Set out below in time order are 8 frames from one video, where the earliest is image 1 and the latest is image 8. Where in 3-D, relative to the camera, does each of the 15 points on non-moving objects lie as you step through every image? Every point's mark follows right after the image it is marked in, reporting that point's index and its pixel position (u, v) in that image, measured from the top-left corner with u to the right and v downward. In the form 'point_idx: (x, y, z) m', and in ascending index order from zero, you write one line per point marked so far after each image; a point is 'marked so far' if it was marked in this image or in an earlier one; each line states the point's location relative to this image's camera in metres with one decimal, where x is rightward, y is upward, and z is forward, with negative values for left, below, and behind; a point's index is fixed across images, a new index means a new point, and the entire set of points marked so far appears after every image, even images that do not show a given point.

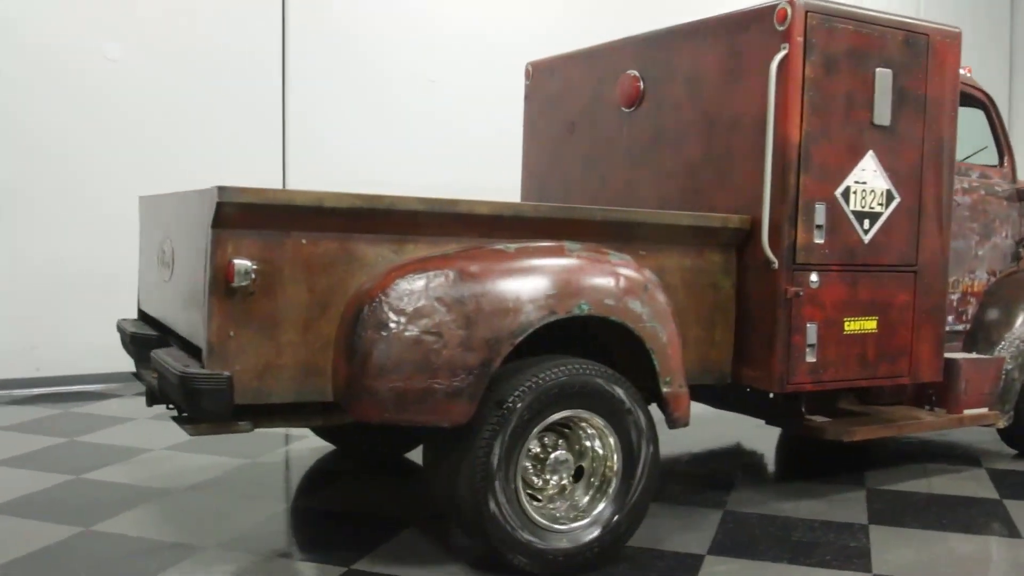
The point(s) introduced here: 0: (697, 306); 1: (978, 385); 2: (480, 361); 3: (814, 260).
0: (+0.6, -0.1, +3.2) m
1: (+1.8, -0.4, +3.8) m
2: (-0.1, -0.2, +2.6) m
3: (+1.0, +0.1, +3.2) m
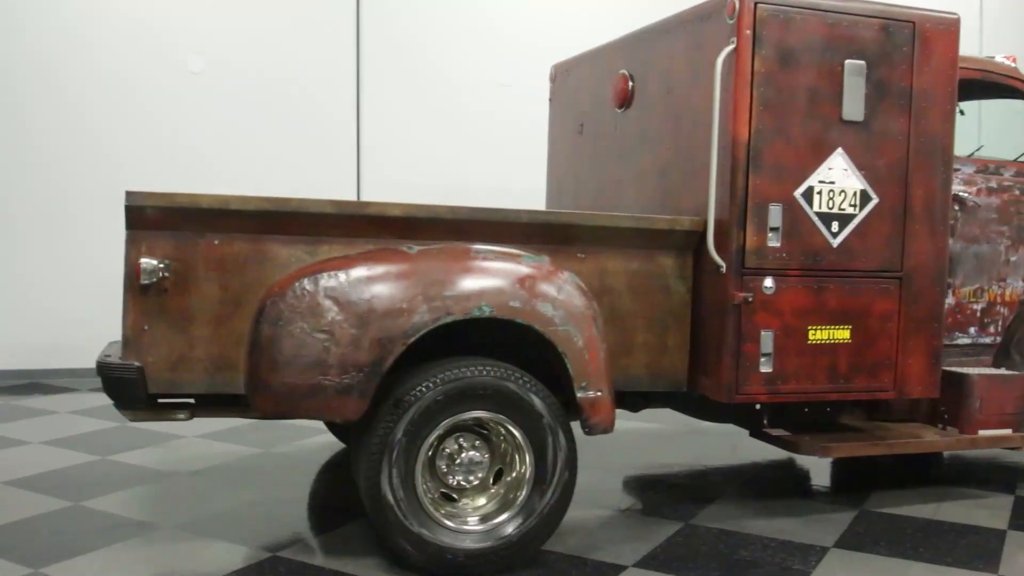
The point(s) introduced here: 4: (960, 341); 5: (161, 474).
0: (+0.4, -0.1, +3.1) m
1: (+1.7, -0.4, +3.5) m
2: (-0.4, -0.2, +2.6) m
3: (+0.8, +0.1, +3.0) m
4: (+1.6, -0.2, +3.6) m
5: (-1.4, -0.7, +3.8) m
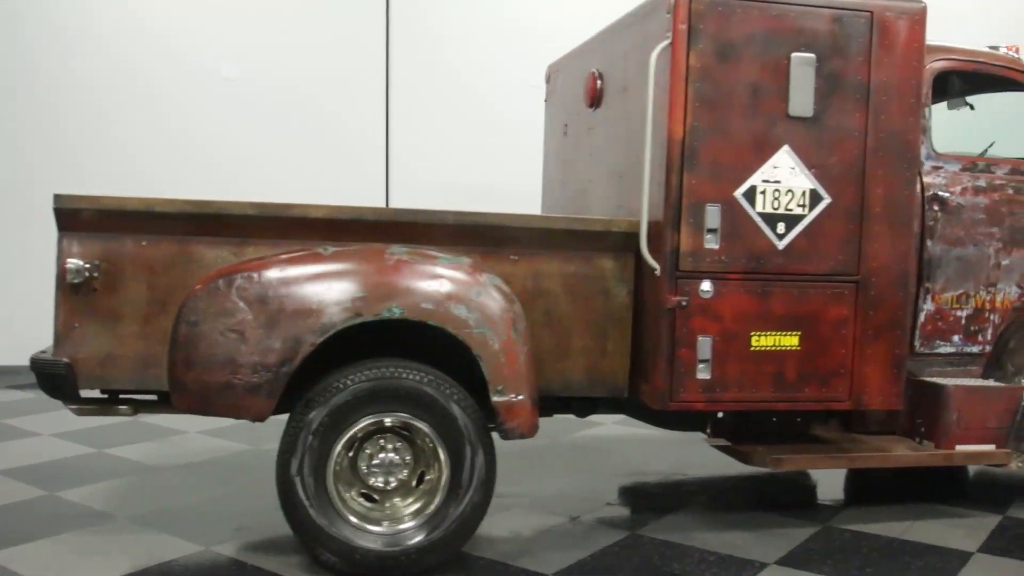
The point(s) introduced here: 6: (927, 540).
0: (+0.2, -0.1, +3.0) m
1: (+1.5, -0.4, +3.2) m
2: (-0.6, -0.2, +2.7) m
3: (+0.6, +0.1, +2.9) m
4: (+1.5, -0.2, +3.4) m
5: (-1.5, -0.7, +4.0) m
6: (+1.3, -0.8, +3.2) m
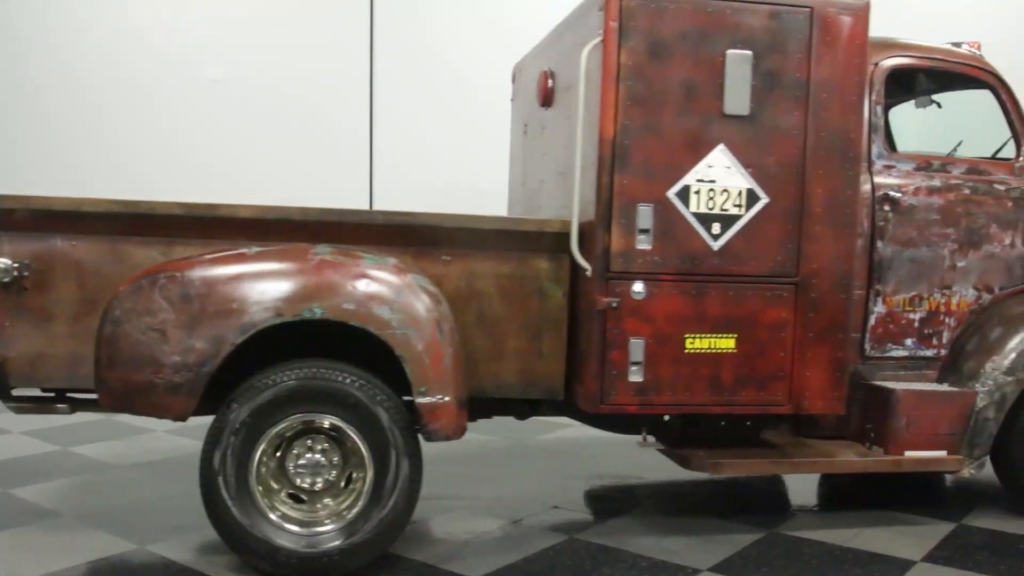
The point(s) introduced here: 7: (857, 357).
0: (0.0, -0.1, +3.0) m
1: (+1.3, -0.4, +3.2) m
2: (-0.8, -0.2, +2.7) m
3: (+0.4, +0.1, +2.8) m
4: (+1.3, -0.2, +3.3) m
5: (-1.6, -0.7, +4.0) m
6: (+1.1, -0.8, +3.1) m
7: (+1.1, -0.2, +3.3) m
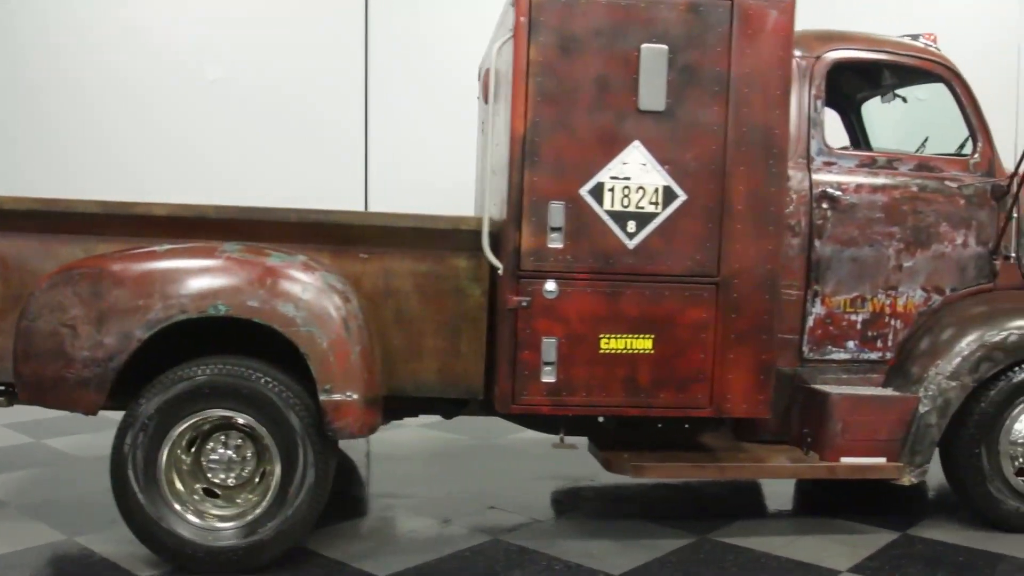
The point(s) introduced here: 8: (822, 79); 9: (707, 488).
0: (-0.2, -0.1, +3.0) m
1: (+1.1, -0.4, +3.1) m
2: (-1.1, -0.2, +2.7) m
3: (+0.1, +0.1, +2.8) m
4: (+1.0, -0.2, +3.2) m
5: (-1.8, -0.7, +4.1) m
6: (+0.9, -0.8, +3.0) m
7: (+0.9, -0.2, +3.2) m
8: (+1.0, +0.7, +3.2) m
9: (+0.8, -0.8, +3.8) m
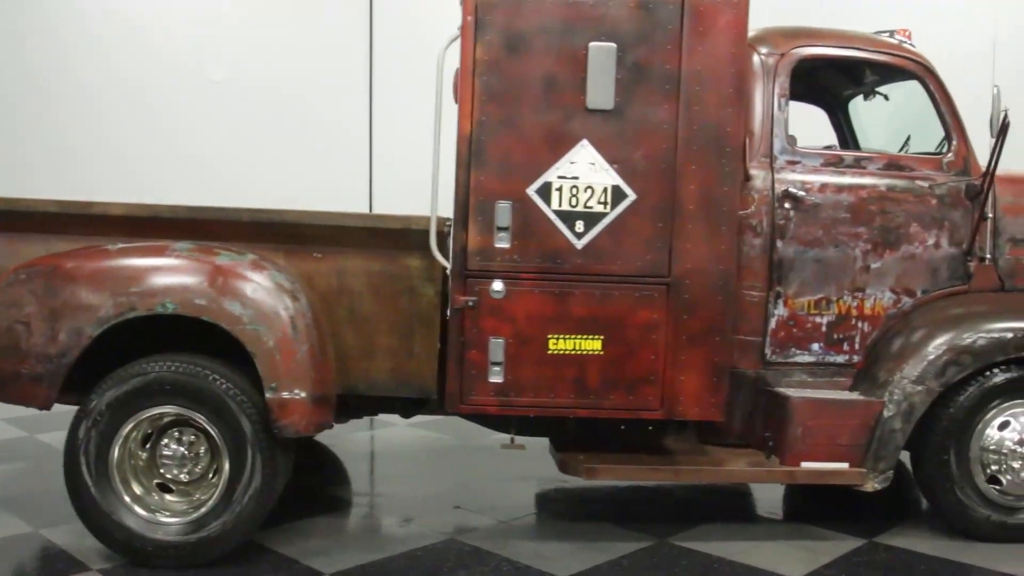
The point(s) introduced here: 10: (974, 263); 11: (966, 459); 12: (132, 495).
0: (-0.4, -0.1, +3.0) m
1: (+1.0, -0.4, +3.0) m
2: (-1.3, -0.2, +2.8) m
3: (0.0, +0.1, +2.8) m
4: (+0.9, -0.2, +3.1) m
5: (-1.9, -0.7, +4.2) m
6: (+0.7, -0.8, +2.9) m
7: (+0.8, -0.2, +3.1) m
8: (+0.9, +0.7, +3.1) m
9: (+0.7, -0.8, +3.8) m
10: (+1.5, +0.1, +3.2) m
11: (+1.4, -0.5, +3.1) m
12: (-1.1, -0.6, +2.8) m
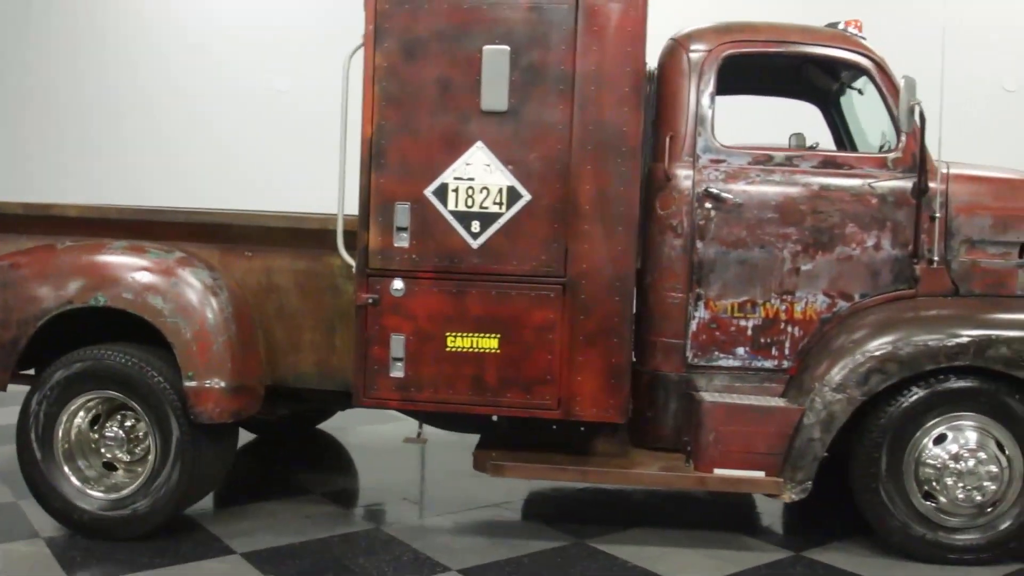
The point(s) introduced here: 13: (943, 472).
0: (-0.6, -0.1, +3.1) m
1: (+0.7, -0.4, +2.9) m
2: (-1.5, -0.2, +3.1) m
3: (-0.3, +0.1, +2.9) m
4: (+0.7, -0.2, +3.0) m
5: (-1.9, -0.7, +4.6) m
6: (+0.4, -0.8, +2.9) m
7: (+0.5, -0.2, +3.1) m
8: (+0.6, +0.7, +3.1) m
9: (+0.5, -0.8, +3.7) m
10: (+1.2, +0.1, +3.0) m
11: (+1.1, -0.5, +2.9) m
12: (-1.4, -0.6, +3.1) m
13: (+1.3, -0.5, +2.9) m
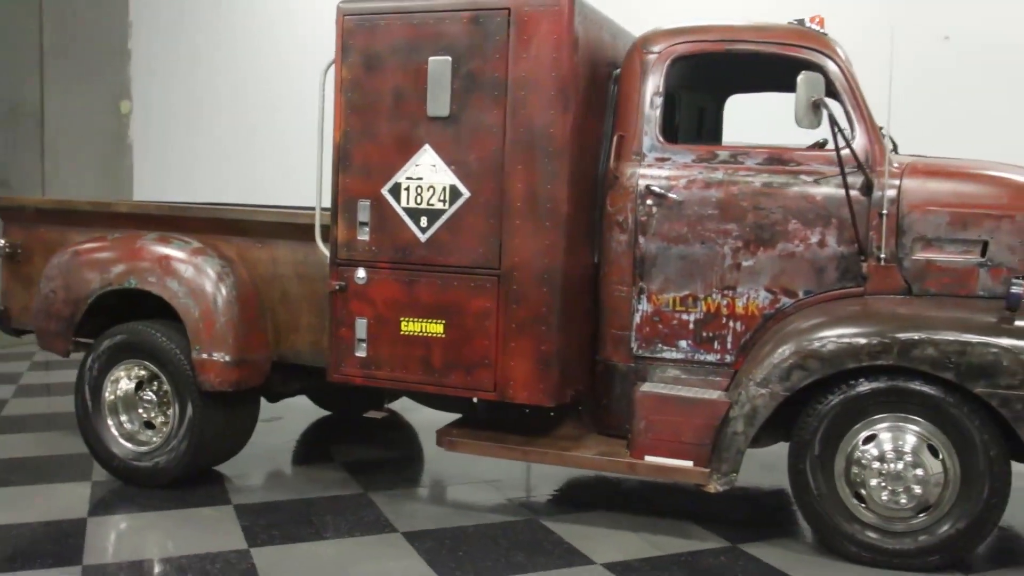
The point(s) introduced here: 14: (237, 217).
0: (-0.7, 0.0, +3.5) m
1: (+0.5, -0.4, +3.0) m
2: (-1.6, -0.1, +3.7) m
3: (-0.5, +0.1, +3.2) m
4: (+0.5, -0.2, +3.1) m
5: (-1.7, -0.6, +5.2) m
6: (+0.2, -0.8, +3.0) m
7: (+0.4, -0.2, +3.2) m
8: (+0.5, +0.7, +3.2) m
9: (+0.5, -0.8, +3.8) m
10: (+1.1, +0.1, +3.0) m
11: (+0.9, -0.5, +2.9) m
12: (-1.5, -0.5, +3.7) m
13: (+1.0, -0.5, +2.8) m
14: (-1.0, +0.3, +3.5) m
